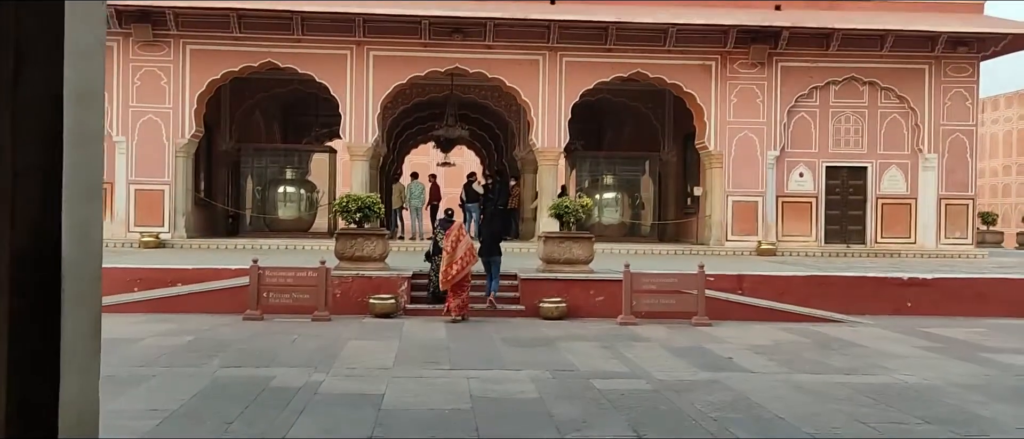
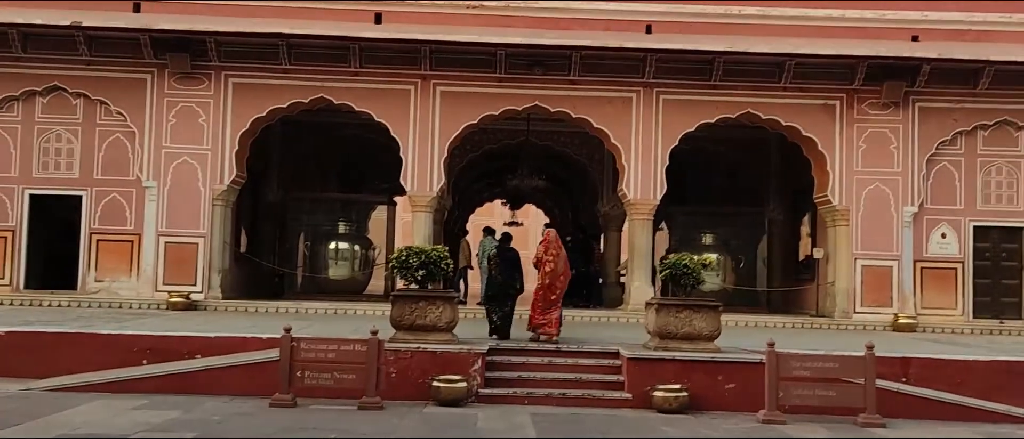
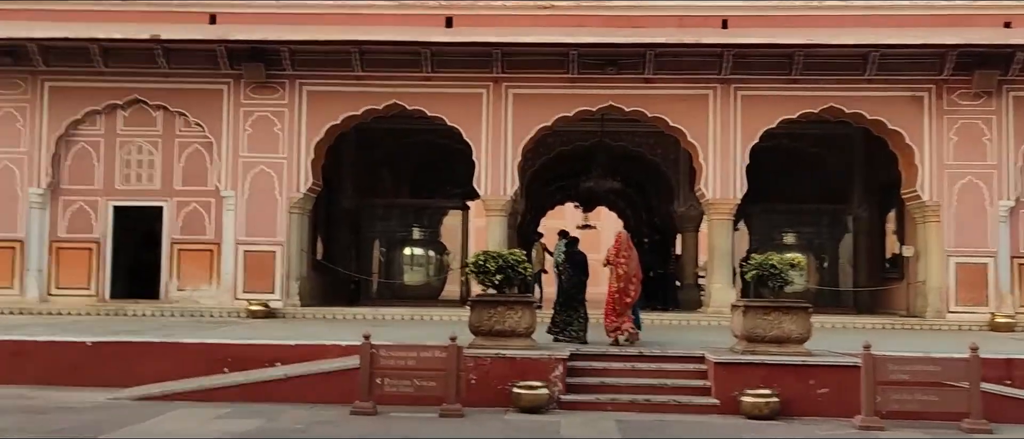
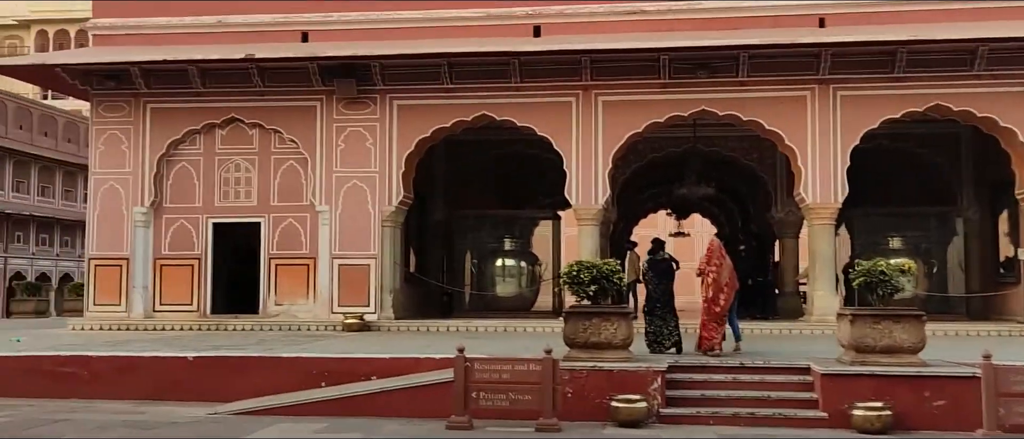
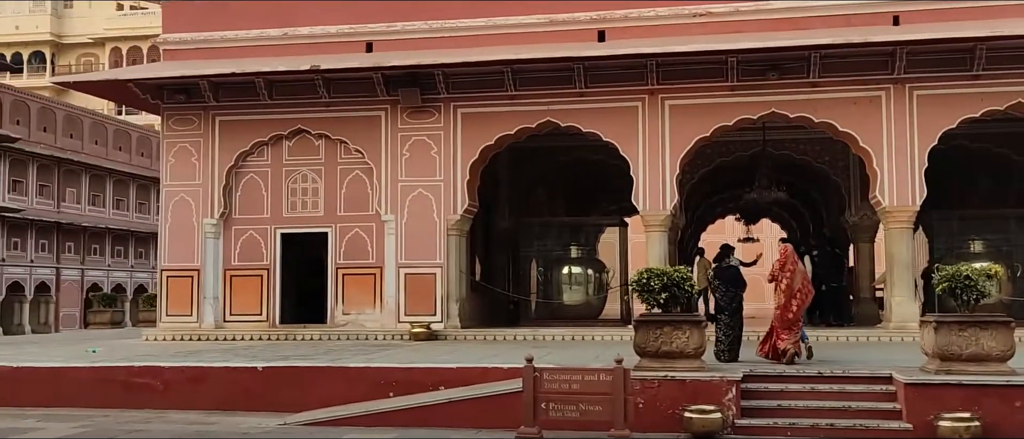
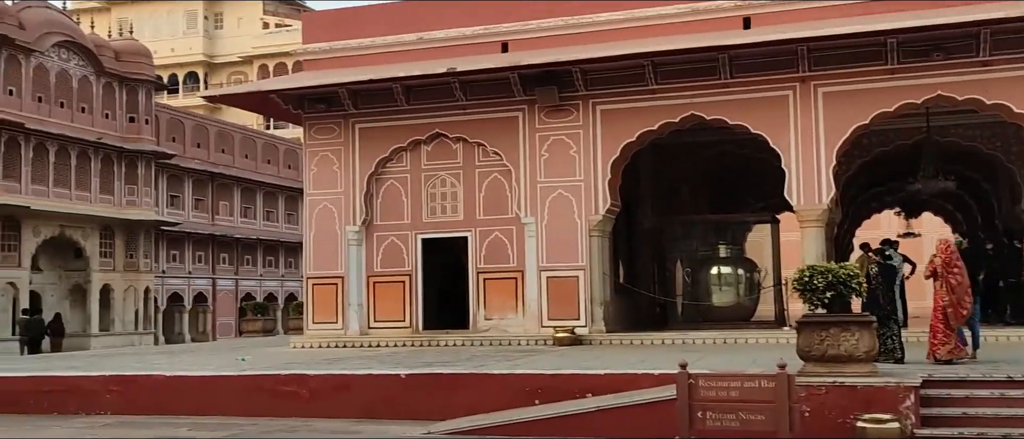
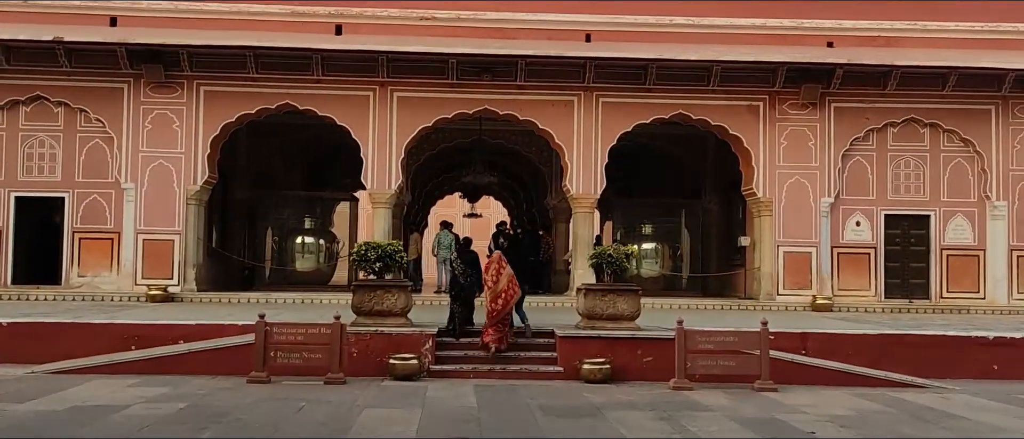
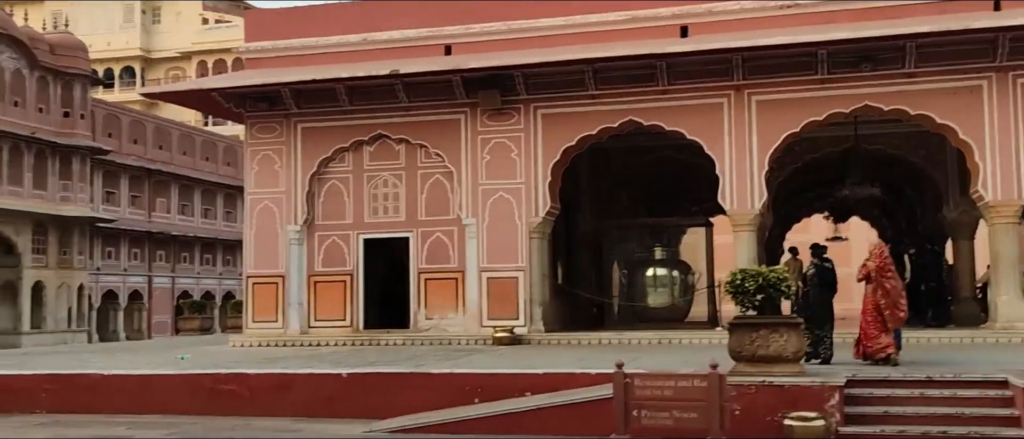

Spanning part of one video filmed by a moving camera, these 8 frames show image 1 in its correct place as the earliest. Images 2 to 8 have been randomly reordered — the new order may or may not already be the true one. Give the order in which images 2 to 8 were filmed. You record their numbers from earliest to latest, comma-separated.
7, 2, 3, 4, 5, 8, 6
